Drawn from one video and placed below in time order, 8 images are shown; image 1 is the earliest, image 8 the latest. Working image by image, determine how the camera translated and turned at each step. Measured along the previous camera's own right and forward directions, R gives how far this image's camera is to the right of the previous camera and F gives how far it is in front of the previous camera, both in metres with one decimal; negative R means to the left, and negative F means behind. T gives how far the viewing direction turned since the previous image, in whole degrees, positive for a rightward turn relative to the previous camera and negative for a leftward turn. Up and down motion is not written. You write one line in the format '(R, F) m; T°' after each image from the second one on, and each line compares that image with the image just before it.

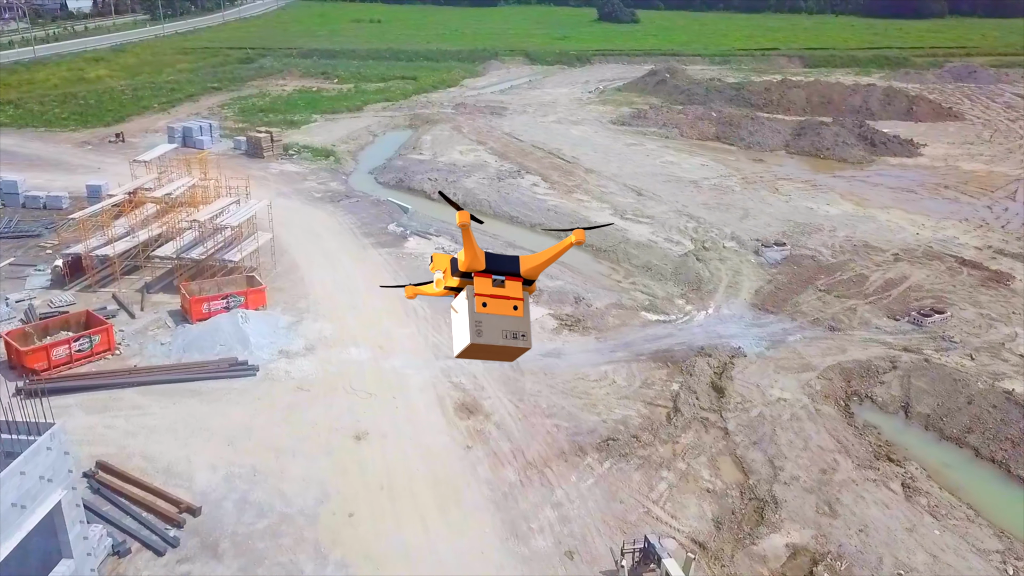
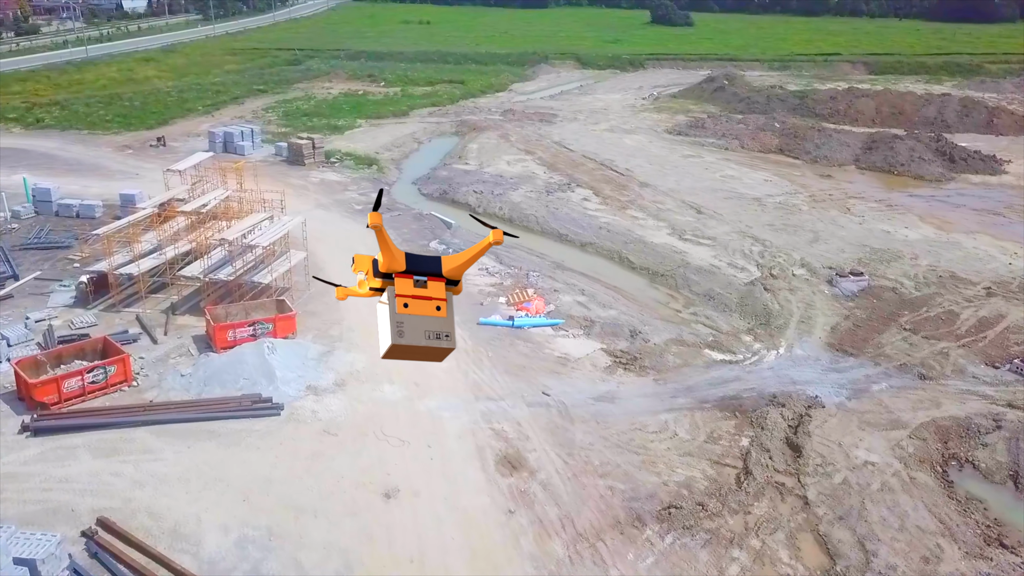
(-0.2, +2.0) m; -3°
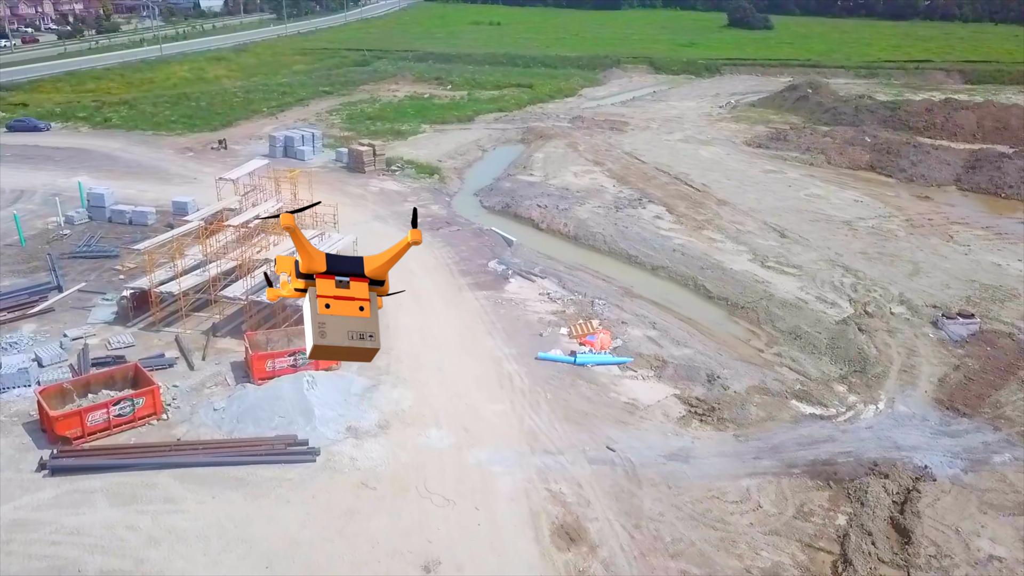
(-0.1, +2.0) m; -4°
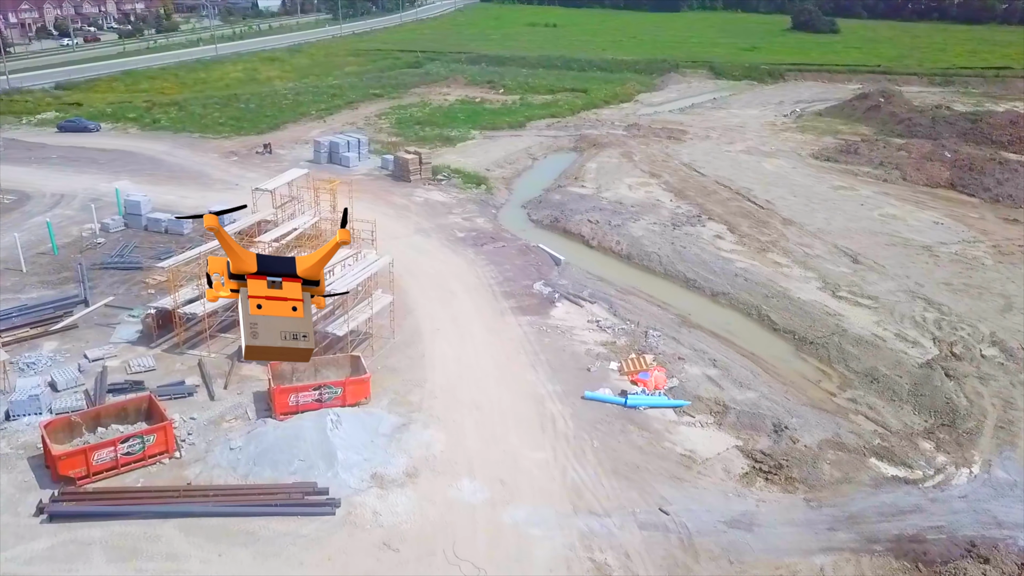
(+0.1, +1.8) m; -4°
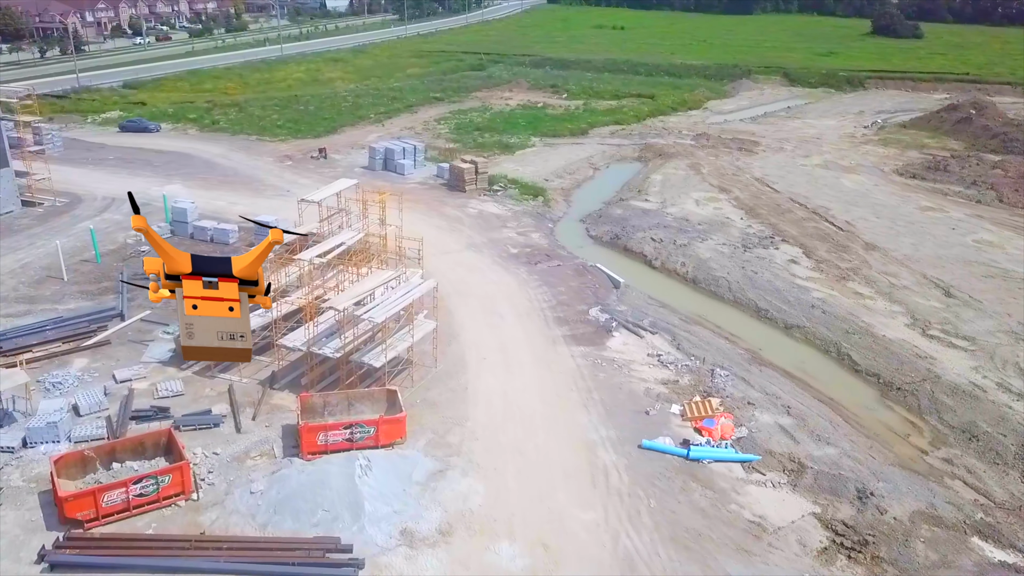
(+0.1, +1.7) m; -4°
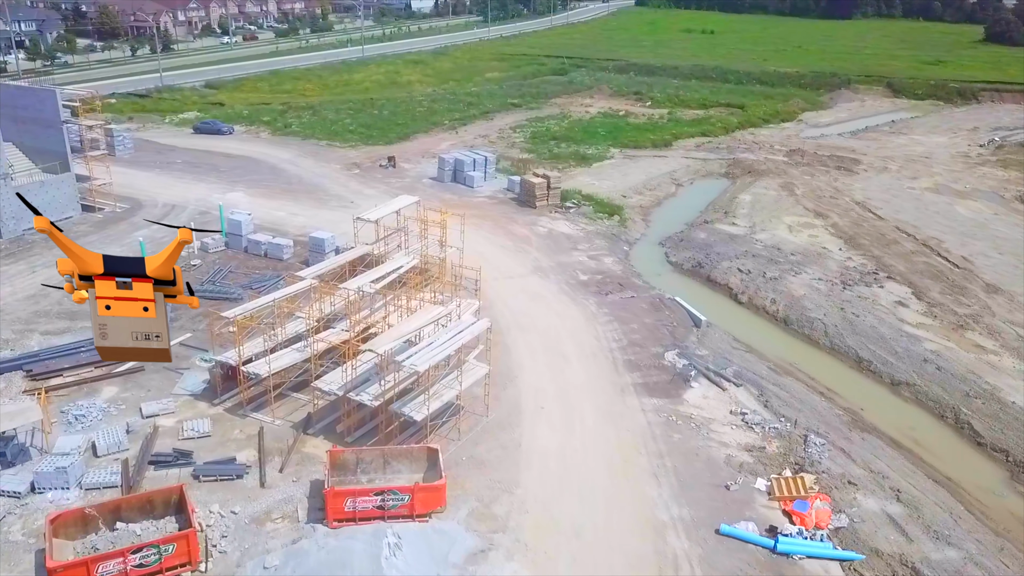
(+0.2, +2.3) m; -5°
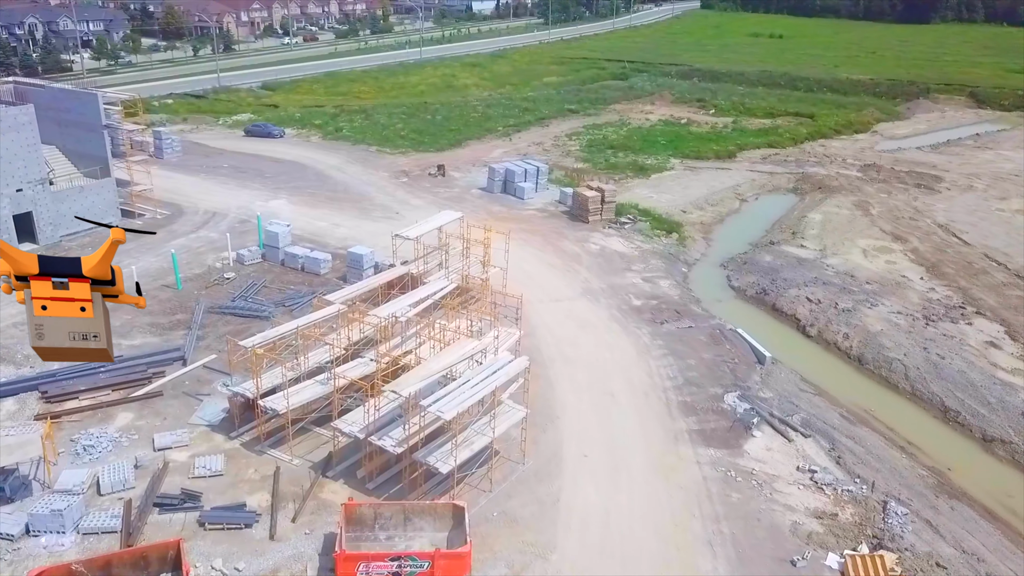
(+0.2, +1.7) m; -4°
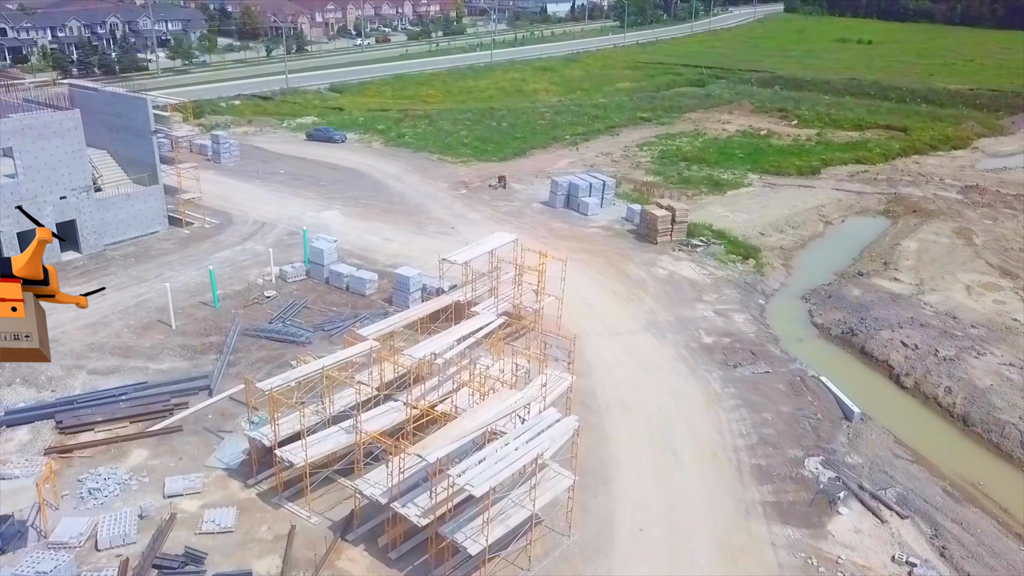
(+0.3, +2.0) m; -5°
